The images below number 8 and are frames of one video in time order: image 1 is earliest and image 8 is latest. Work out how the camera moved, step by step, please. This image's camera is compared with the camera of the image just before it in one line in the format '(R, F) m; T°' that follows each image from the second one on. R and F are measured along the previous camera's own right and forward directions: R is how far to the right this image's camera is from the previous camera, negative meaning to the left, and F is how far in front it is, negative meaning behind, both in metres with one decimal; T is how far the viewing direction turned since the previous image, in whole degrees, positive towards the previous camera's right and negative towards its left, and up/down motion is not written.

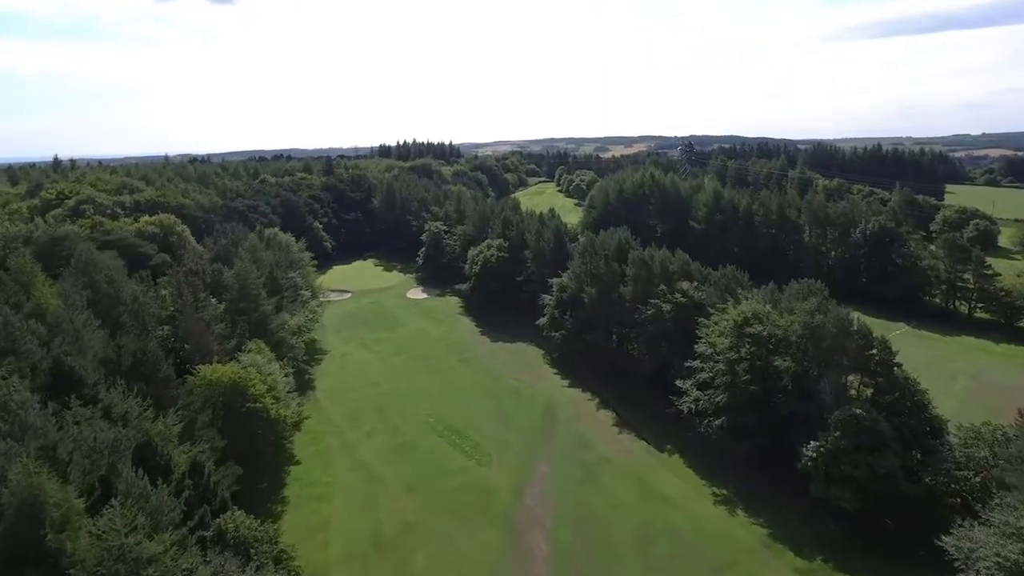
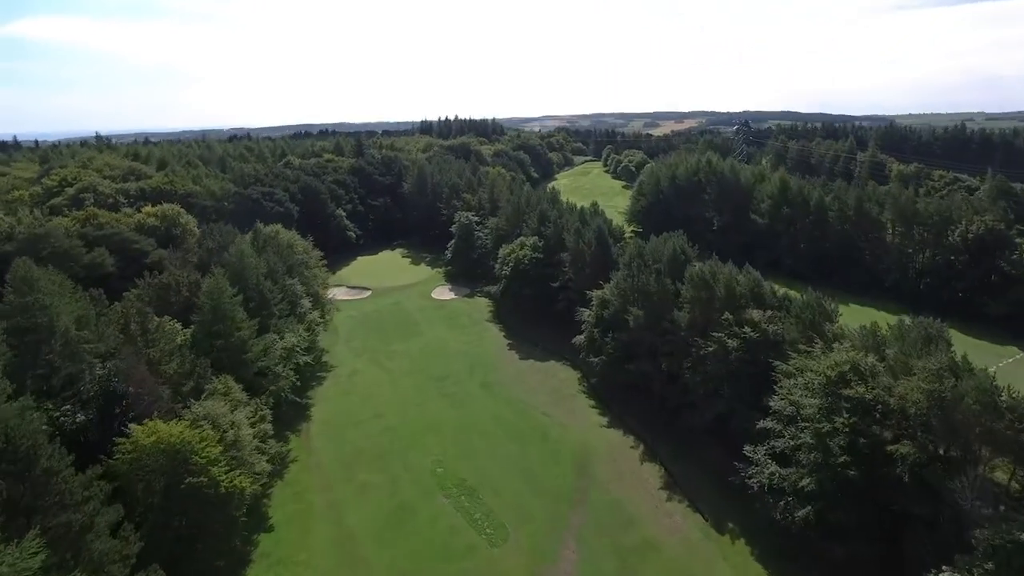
(+0.9, +7.8) m; -4°
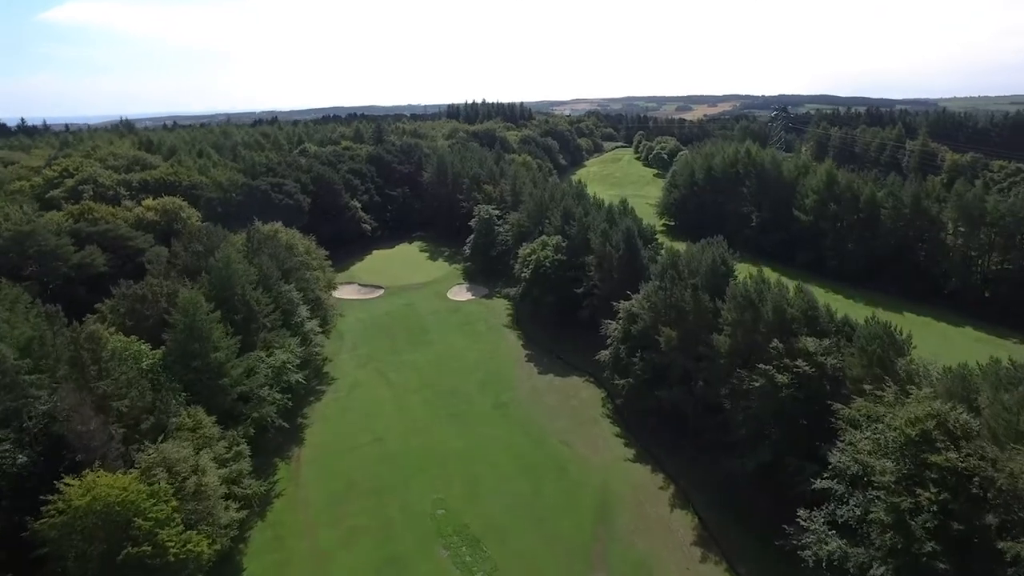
(+0.7, +4.6) m; -2°
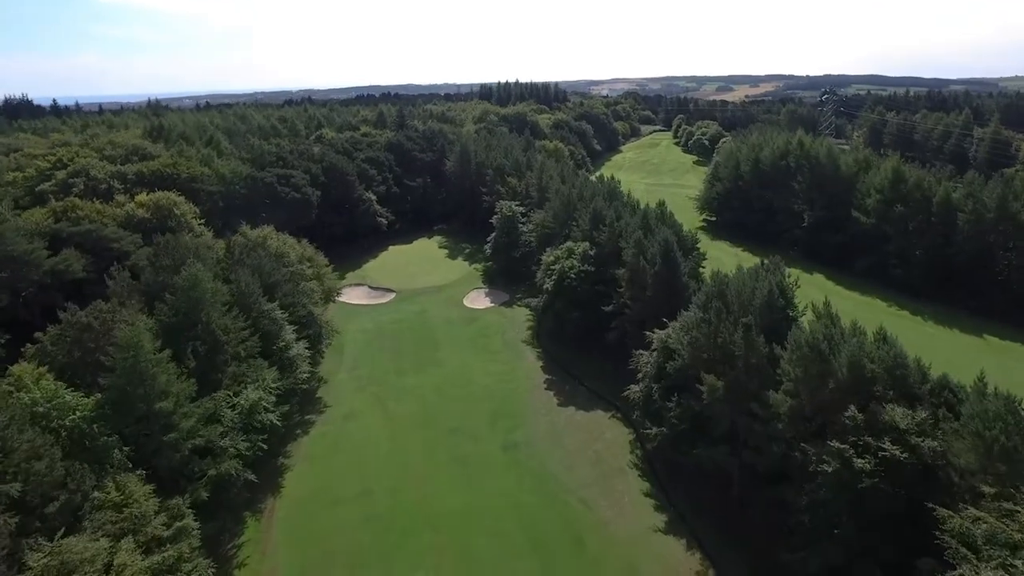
(+1.0, +5.9) m; -3°
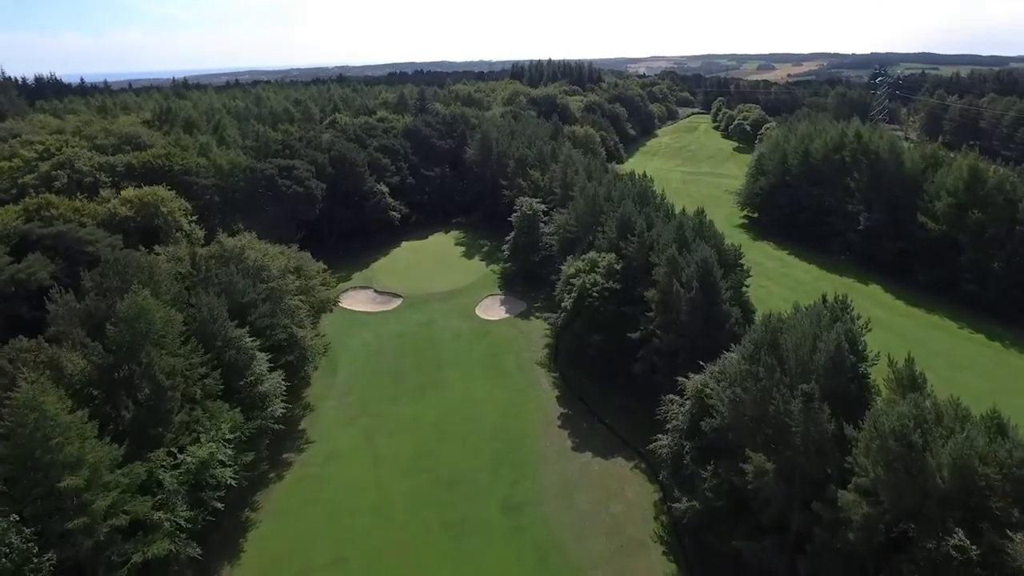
(+1.1, +5.7) m; -3°
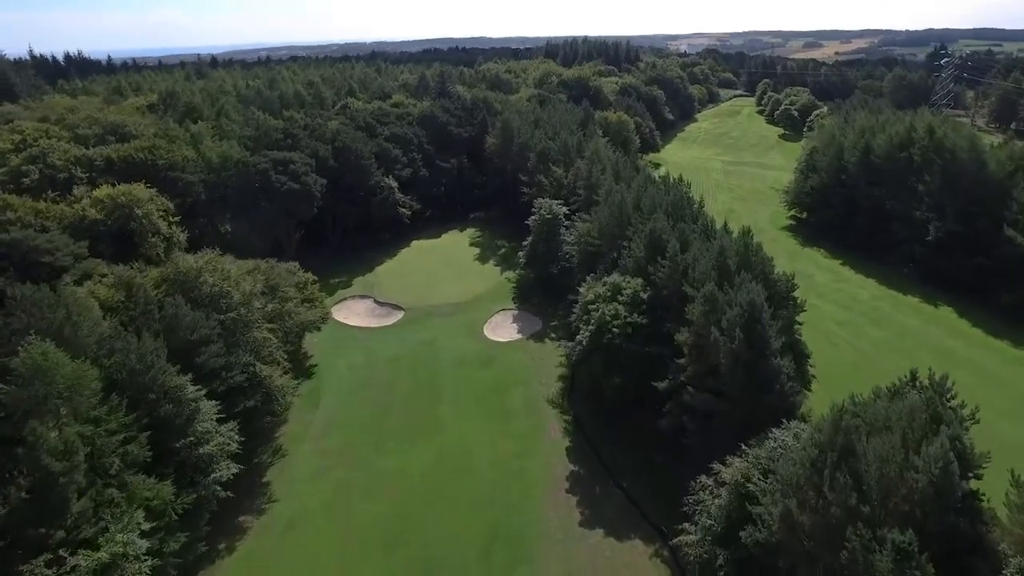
(+1.4, +6.1) m; -3°
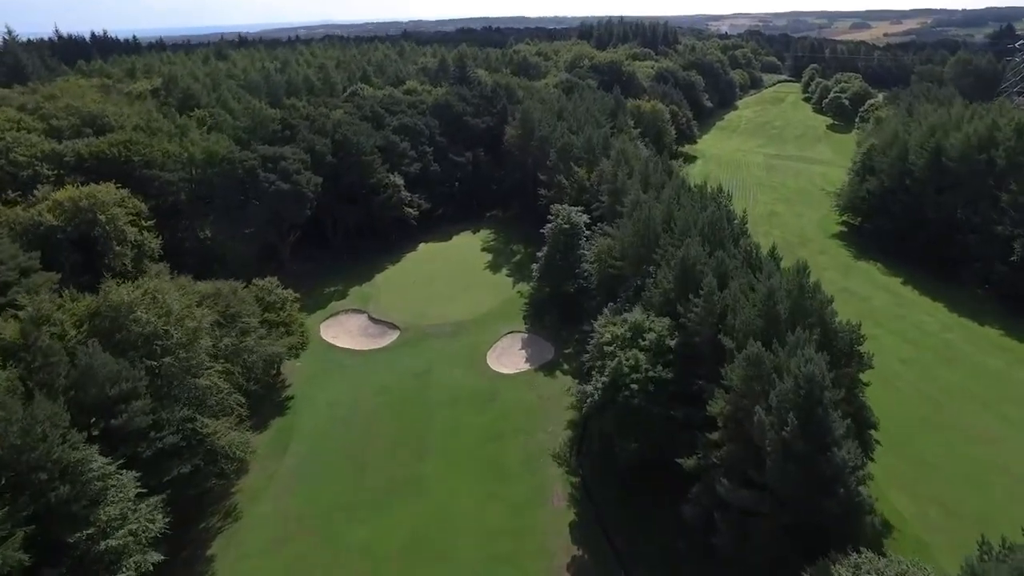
(+1.4, +6.0) m; -3°
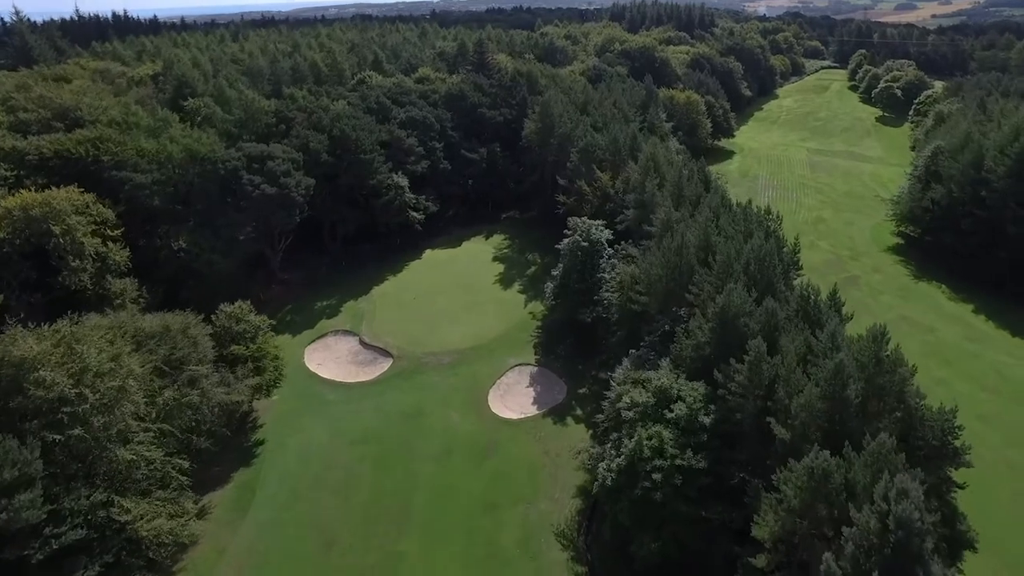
(+1.0, +5.5) m; -2°
